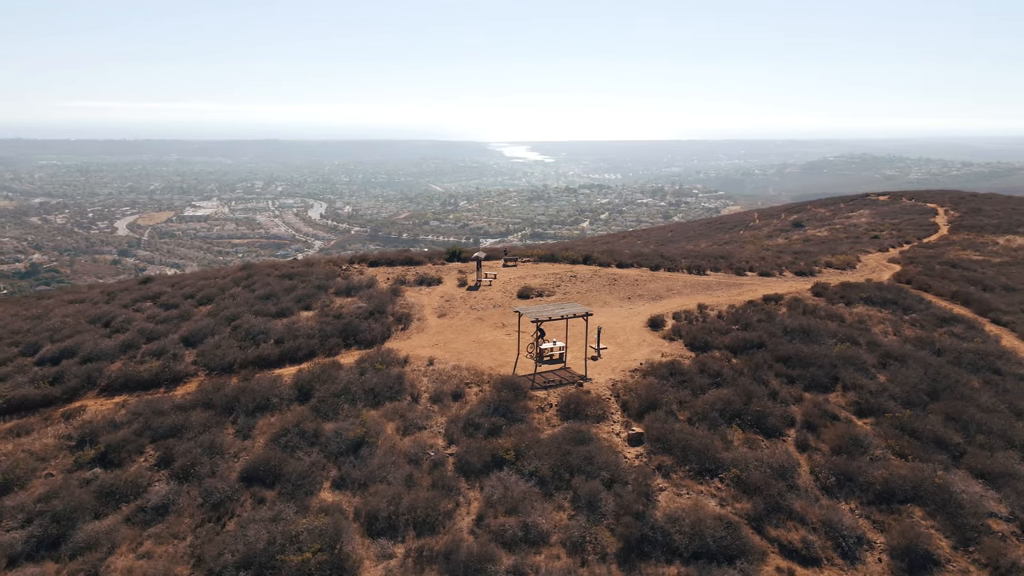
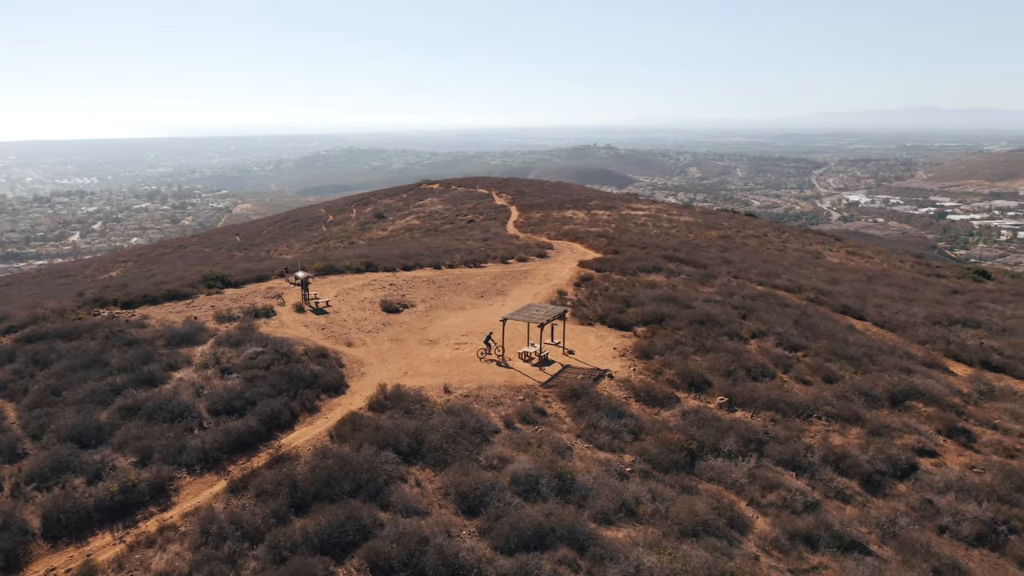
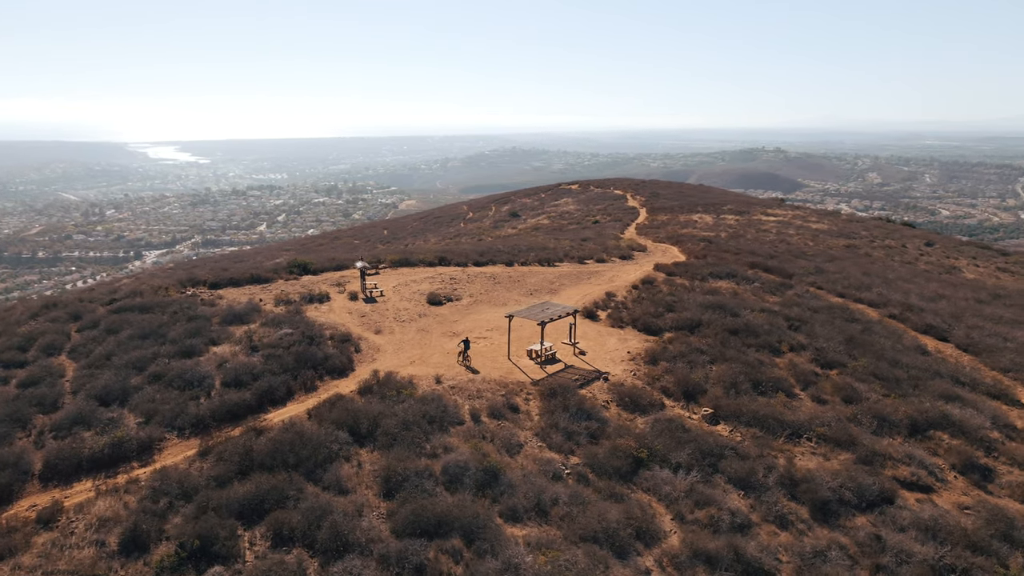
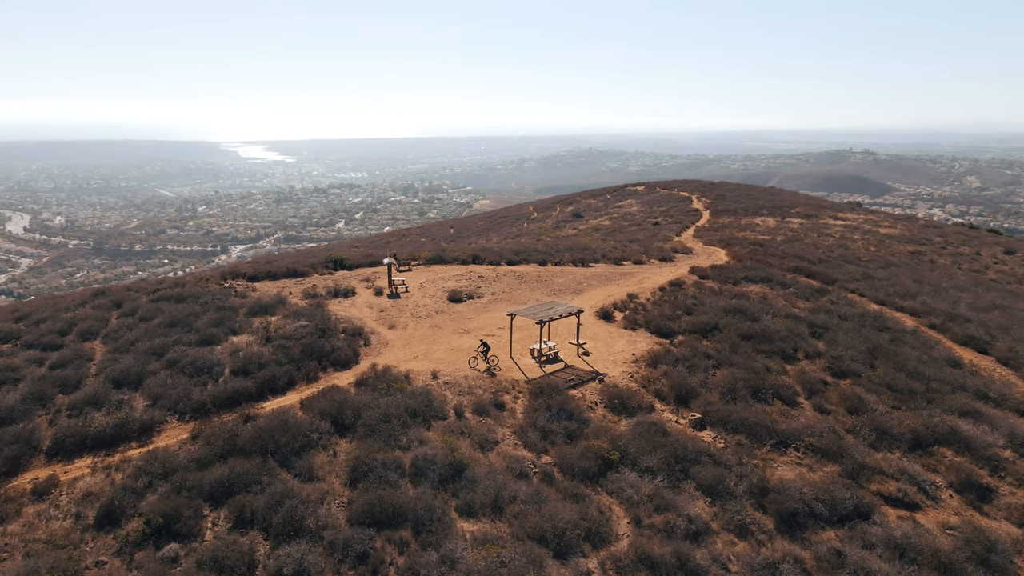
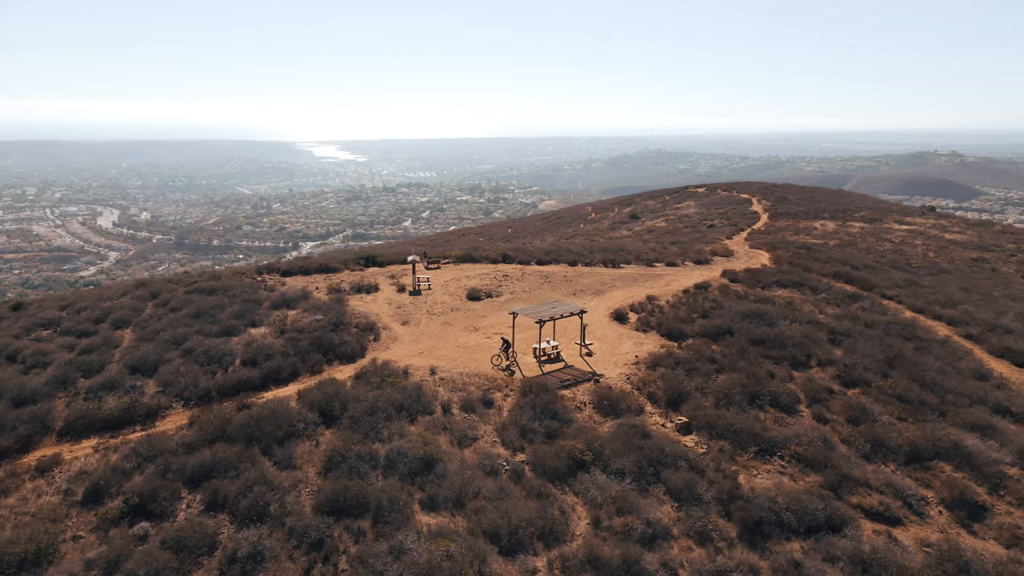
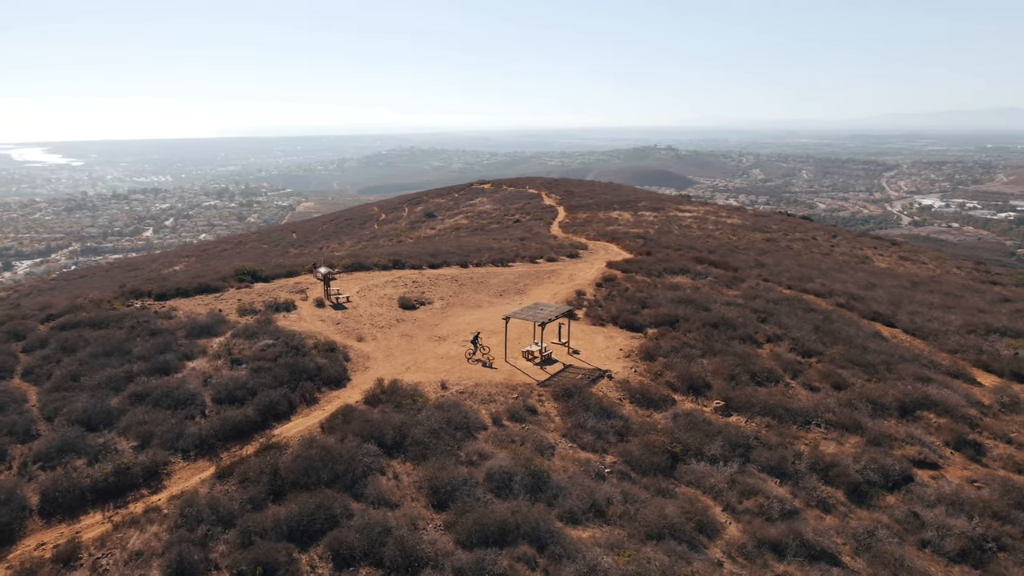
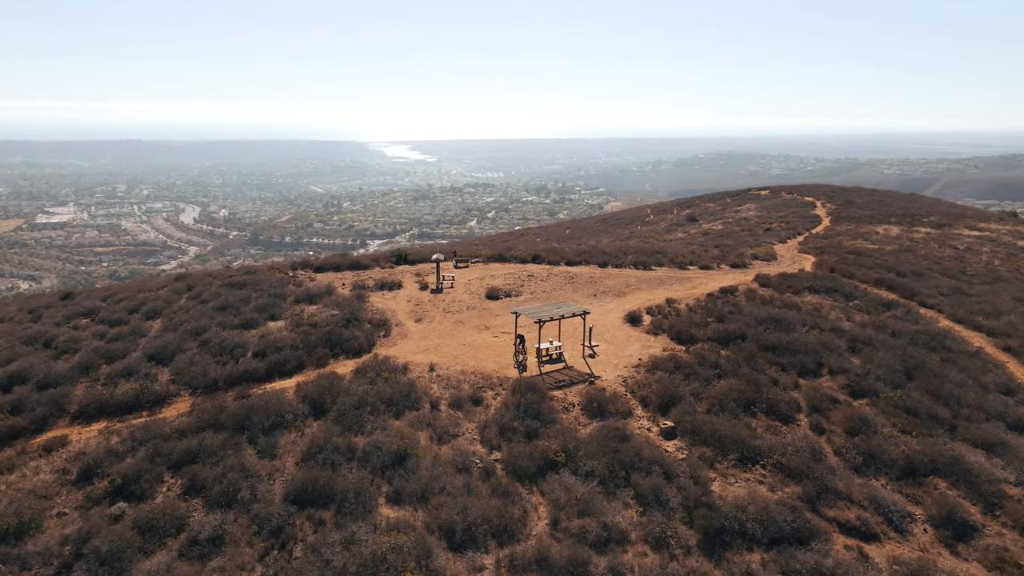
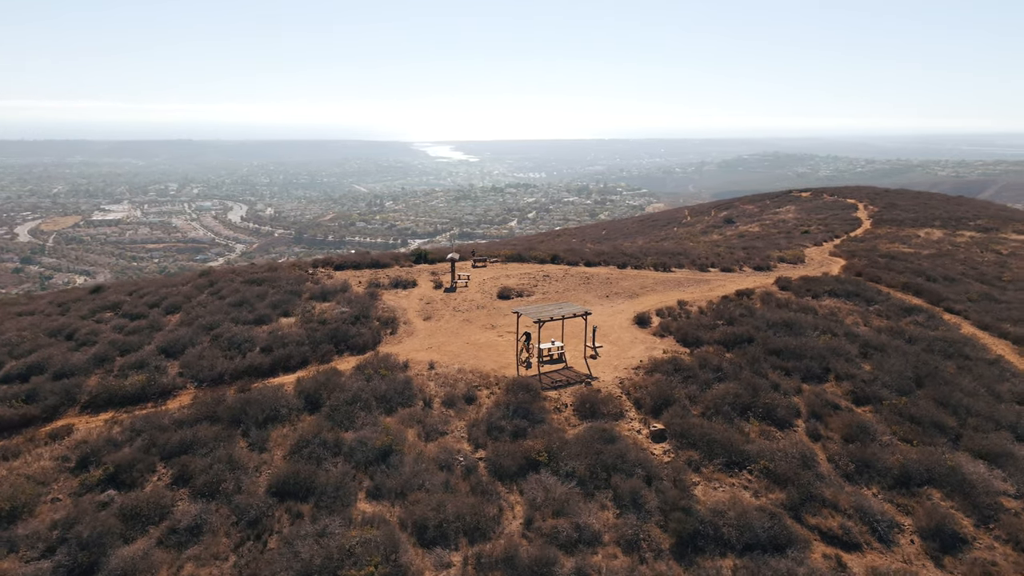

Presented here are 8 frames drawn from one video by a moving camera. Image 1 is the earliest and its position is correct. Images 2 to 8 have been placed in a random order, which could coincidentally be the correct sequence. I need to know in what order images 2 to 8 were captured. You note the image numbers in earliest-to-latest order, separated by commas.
8, 7, 5, 4, 3, 6, 2
